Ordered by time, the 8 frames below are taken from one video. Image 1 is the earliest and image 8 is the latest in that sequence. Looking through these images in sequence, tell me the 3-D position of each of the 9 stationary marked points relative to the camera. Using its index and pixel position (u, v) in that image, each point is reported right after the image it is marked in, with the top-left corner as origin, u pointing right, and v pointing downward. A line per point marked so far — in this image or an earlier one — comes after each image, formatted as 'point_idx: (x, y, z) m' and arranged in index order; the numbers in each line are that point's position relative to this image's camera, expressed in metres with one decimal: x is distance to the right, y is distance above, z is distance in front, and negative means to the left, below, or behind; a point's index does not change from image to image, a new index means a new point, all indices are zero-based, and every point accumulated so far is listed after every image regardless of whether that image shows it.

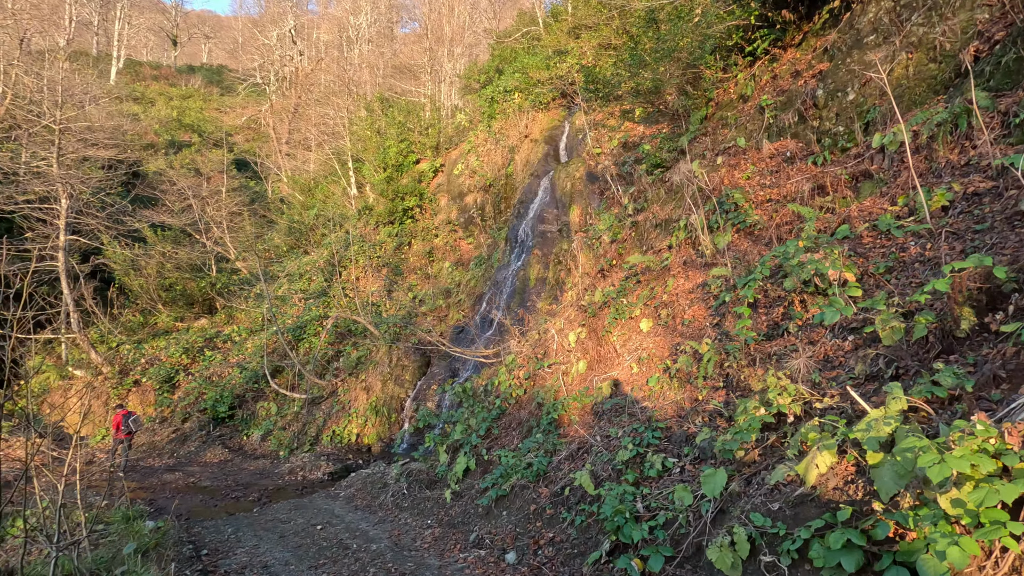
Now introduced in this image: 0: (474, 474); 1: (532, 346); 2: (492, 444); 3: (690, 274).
0: (-0.4, -2.2, +6.4) m
1: (+0.3, -0.9, +8.5) m
2: (-0.2, -2.0, +6.8) m
3: (+2.3, +0.2, +6.9) m
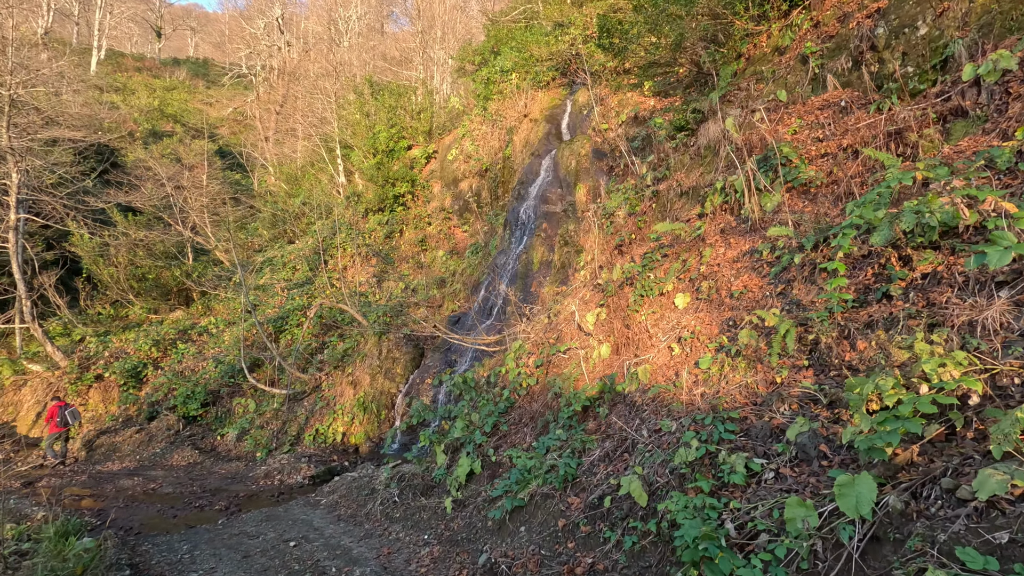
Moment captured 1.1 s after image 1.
0: (-0.3, -1.9, +5.3) m
1: (+0.4, -0.6, +7.4) m
2: (-0.1, -1.6, +5.8) m
3: (+2.4, +0.5, +5.9) m
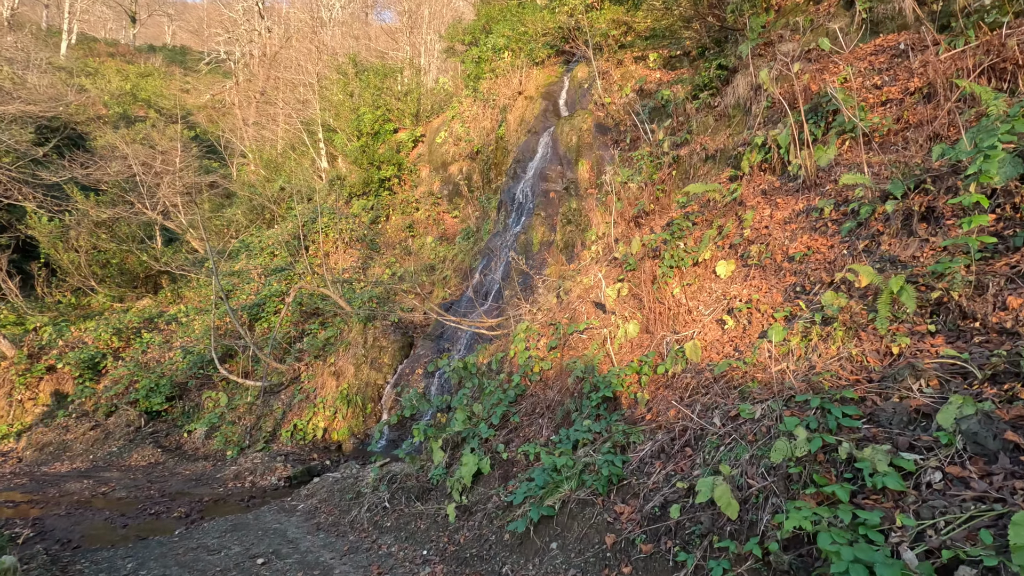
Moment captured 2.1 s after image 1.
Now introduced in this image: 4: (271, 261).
0: (-0.2, -1.6, +4.4) m
1: (+0.5, -0.3, +6.5) m
2: (0.0, -1.3, +4.9) m
3: (+2.5, +0.8, +5.1) m
4: (-6.9, +0.8, +15.3) m
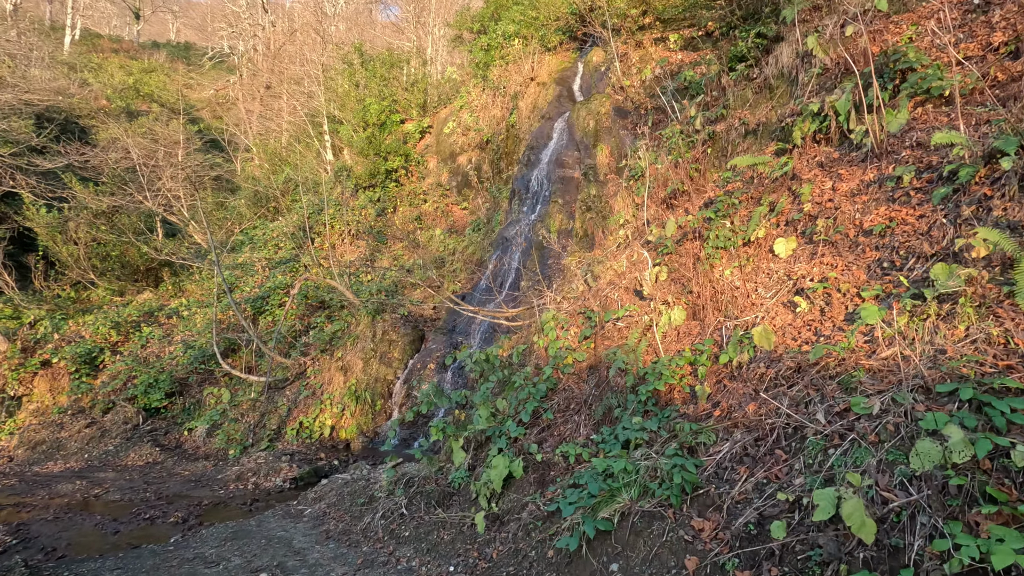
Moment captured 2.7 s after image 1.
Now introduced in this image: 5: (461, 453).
0: (+0.1, -1.4, +3.9) m
1: (+0.8, -0.1, +6.0) m
2: (+0.3, -1.2, +4.4) m
3: (+2.8, +1.0, +4.5) m
4: (-6.6, +1.0, +14.9) m
5: (-0.4, -1.4, +4.5) m
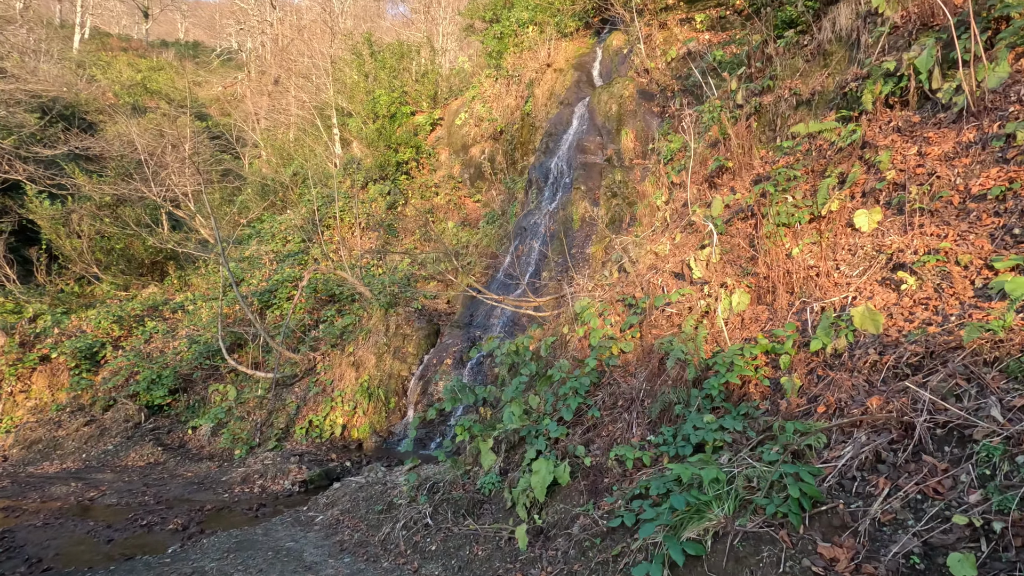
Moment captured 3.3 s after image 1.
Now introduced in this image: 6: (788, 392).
0: (+0.4, -1.3, +3.4) m
1: (+1.1, 0.0, +5.5) m
2: (+0.6, -1.0, +3.8) m
3: (+3.1, +1.1, +4.0) m
4: (-6.1, +1.1, +14.4) m
5: (-0.2, -1.3, +4.0) m
6: (+1.5, -0.6, +3.0) m
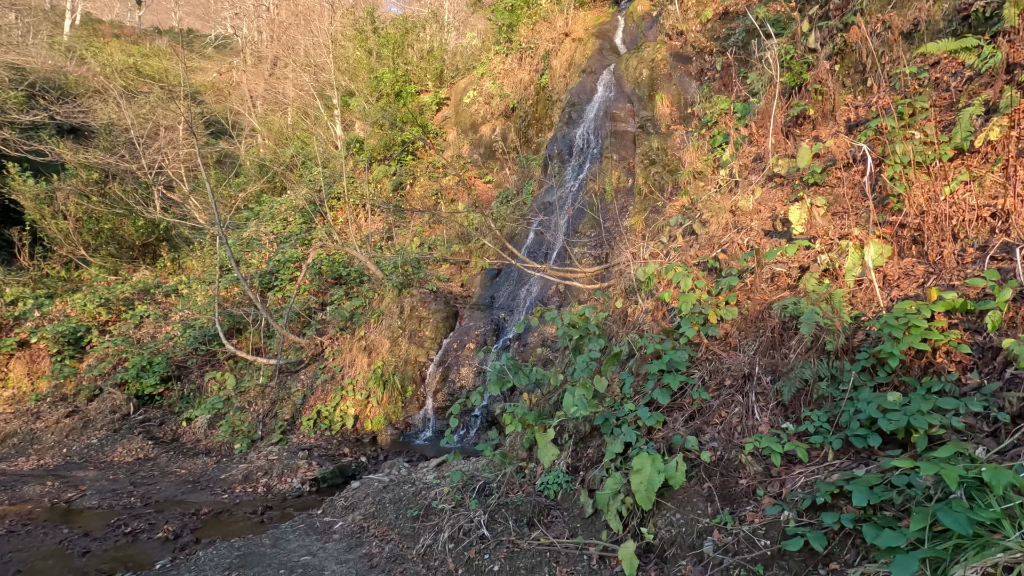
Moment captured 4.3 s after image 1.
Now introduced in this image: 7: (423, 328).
0: (+0.8, -1.0, +2.6) m
1: (+1.5, +0.3, +4.6) m
2: (+1.0, -0.7, +3.0) m
3: (+3.5, +1.4, +3.1) m
4: (-5.7, +1.5, +13.5) m
5: (+0.3, -1.0, +3.2) m
6: (+2.0, -0.3, +2.2) m
7: (-1.3, -0.6, +8.1) m
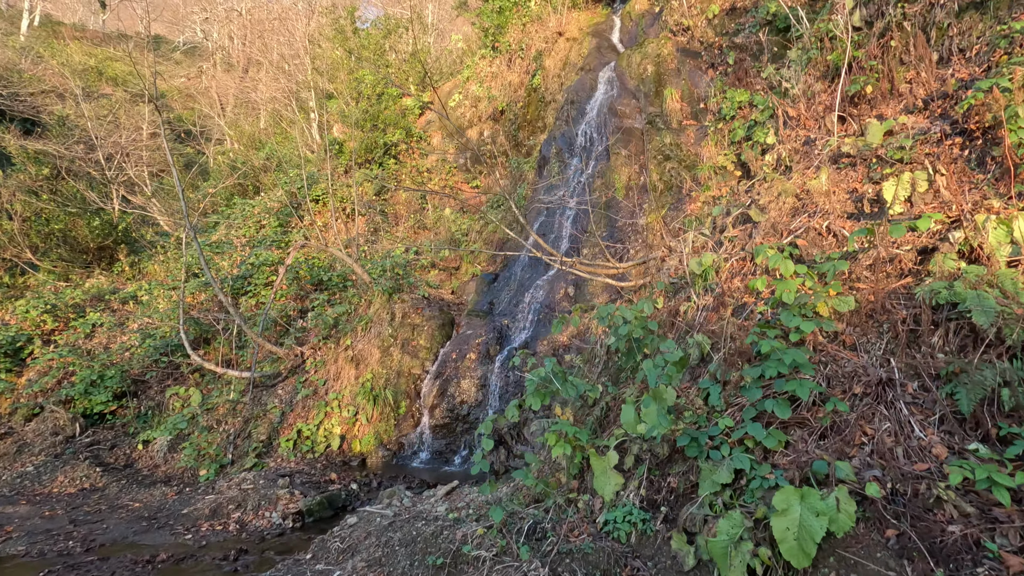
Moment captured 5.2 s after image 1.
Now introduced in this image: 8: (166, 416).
0: (+1.2, -0.9, +1.9) m
1: (+1.8, +0.4, +4.0) m
2: (+1.3, -0.7, +2.3) m
3: (+3.8, +1.5, +2.6) m
4: (-5.9, +1.3, +12.5) m
5: (+0.6, -0.9, +2.4) m
6: (+2.3, -0.2, +1.6) m
7: (-1.3, -0.6, +7.3) m
8: (-4.6, -1.7, +7.1) m
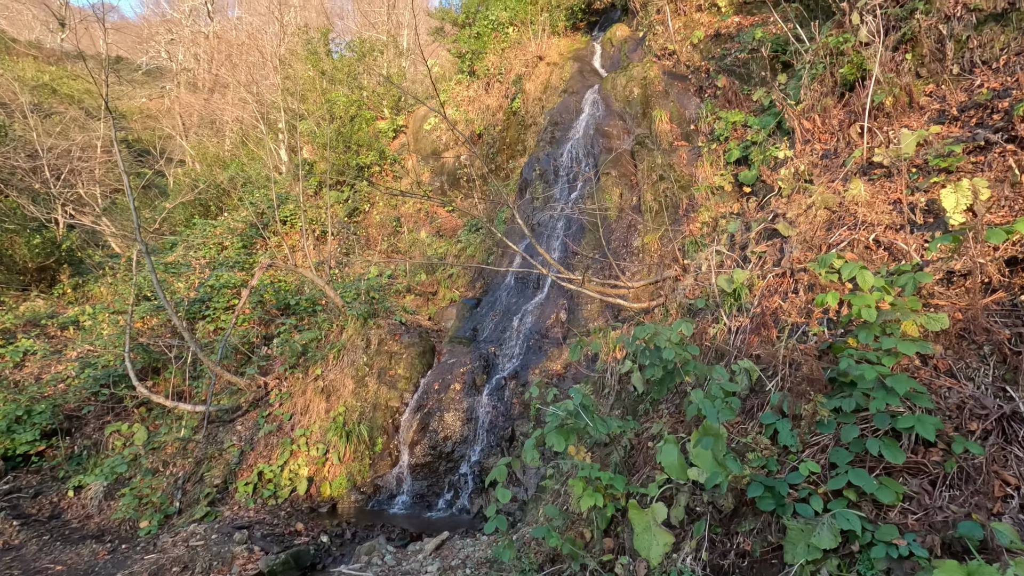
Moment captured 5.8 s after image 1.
0: (+1.3, -0.9, +1.4) m
1: (+1.8, +0.2, +3.6) m
2: (+1.5, -0.7, +1.8) m
3: (+4.0, +1.4, +2.4) m
4: (-6.4, +0.8, +11.7) m
5: (+0.7, -0.9, +1.9) m
6: (+2.5, -0.2, +1.2) m
7: (-1.4, -0.9, +6.7) m
8: (-4.8, -2.0, +6.2) m
